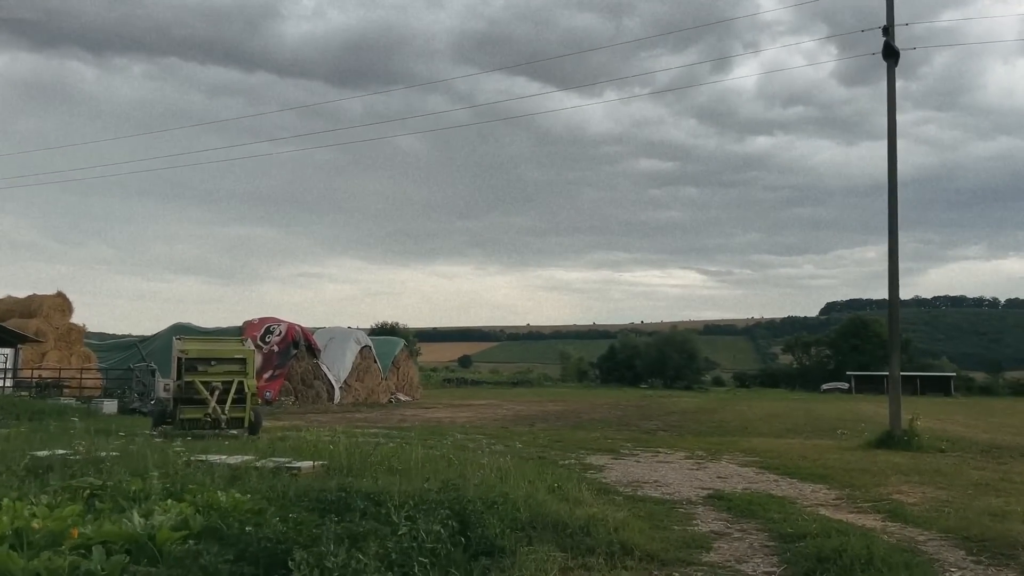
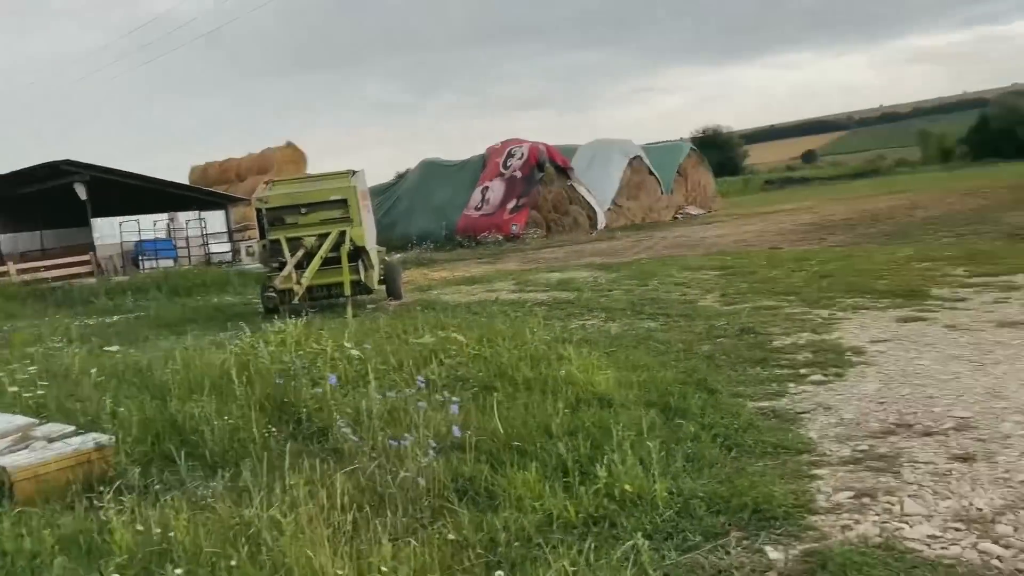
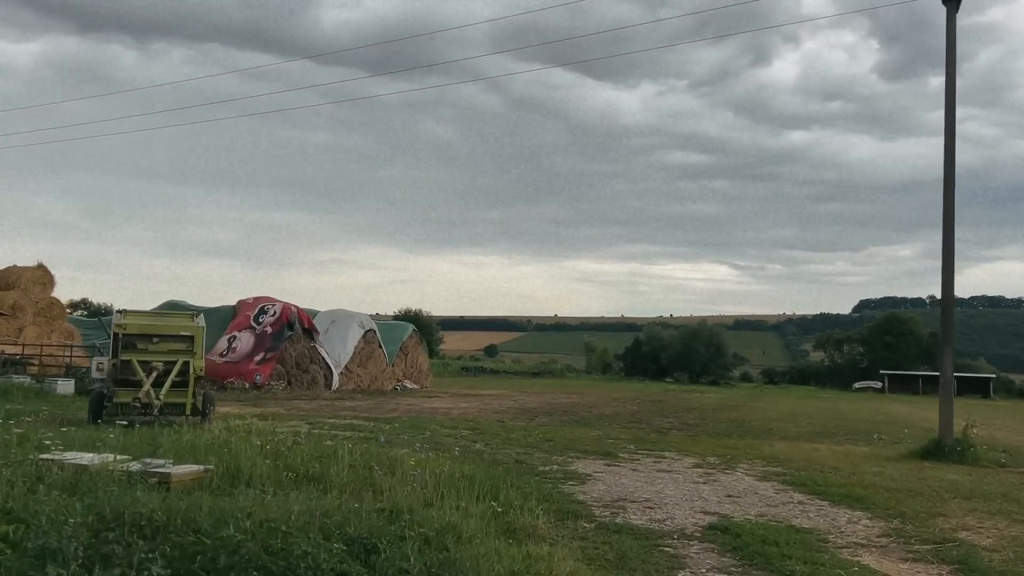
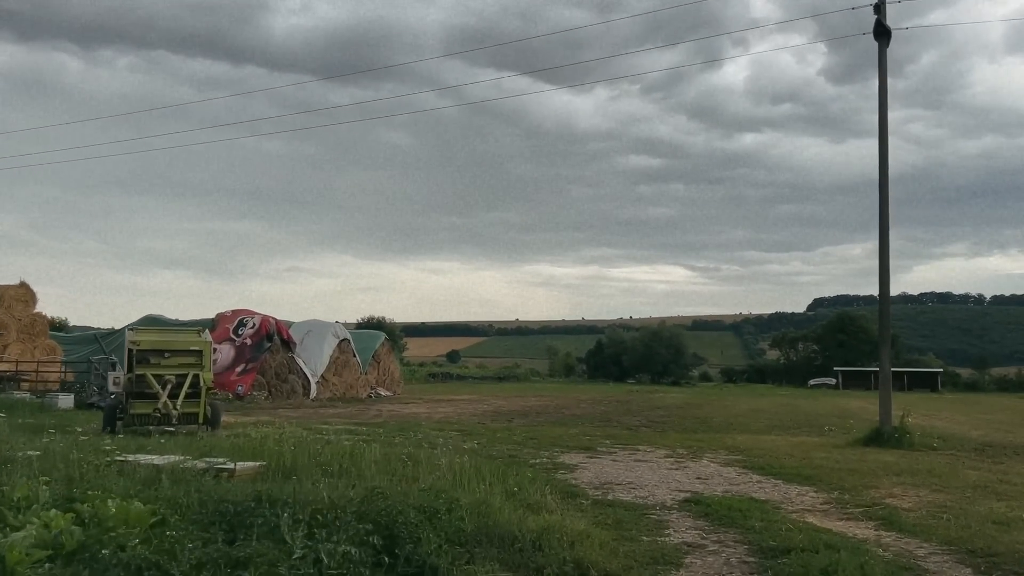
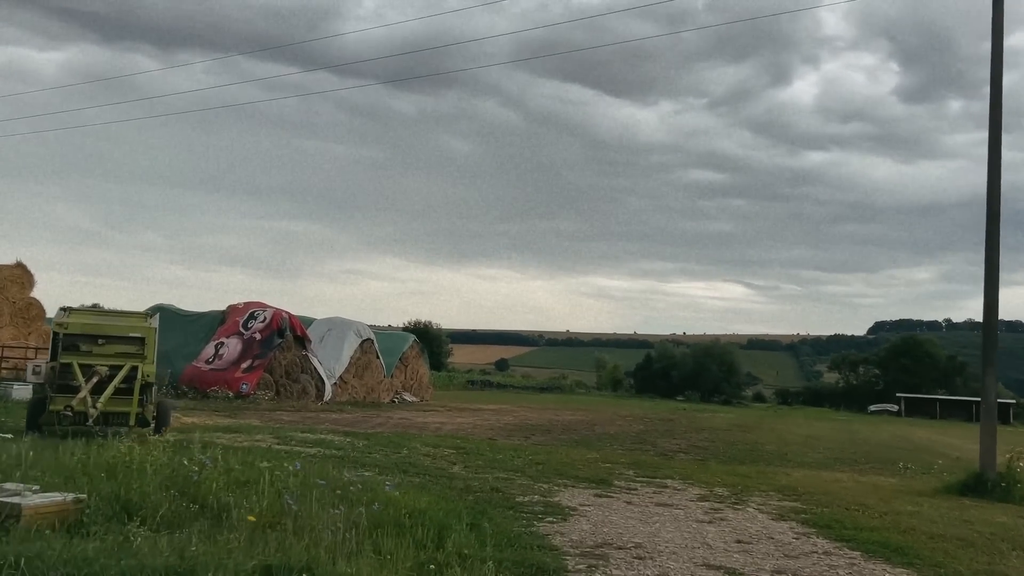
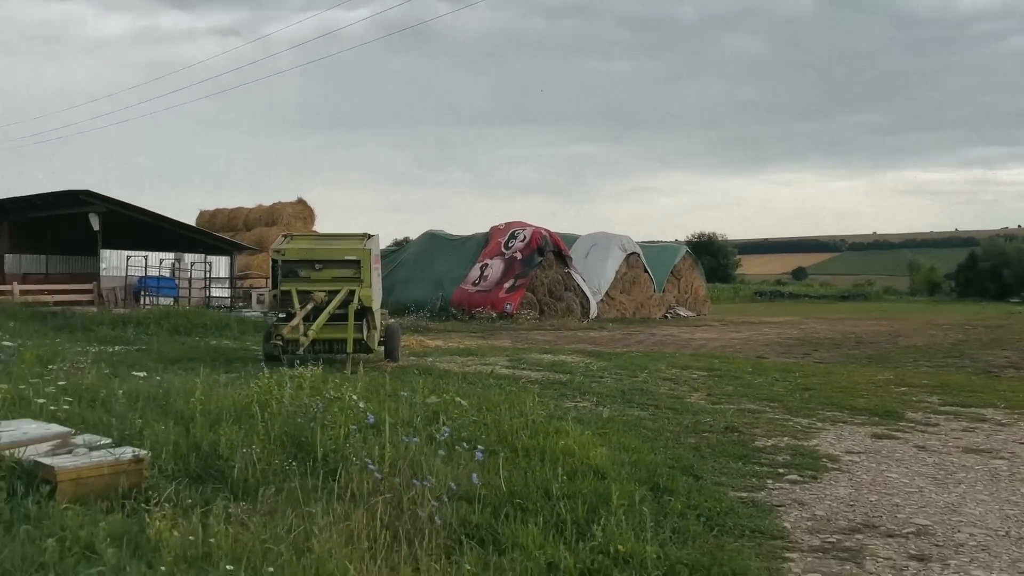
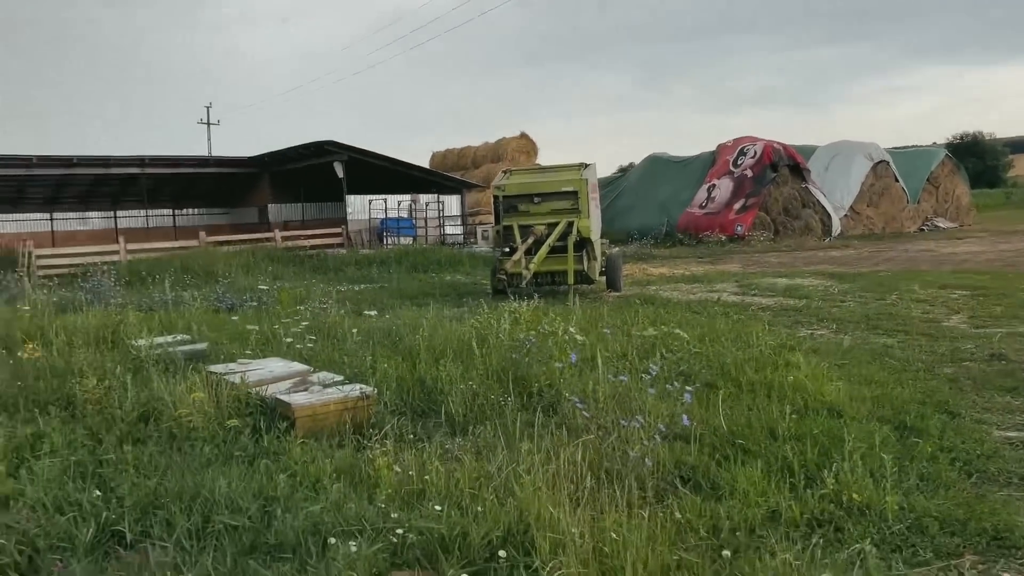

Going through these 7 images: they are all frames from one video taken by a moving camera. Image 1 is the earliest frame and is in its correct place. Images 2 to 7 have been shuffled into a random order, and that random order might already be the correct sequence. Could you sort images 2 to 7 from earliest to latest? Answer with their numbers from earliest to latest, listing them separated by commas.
4, 3, 5, 6, 7, 2
